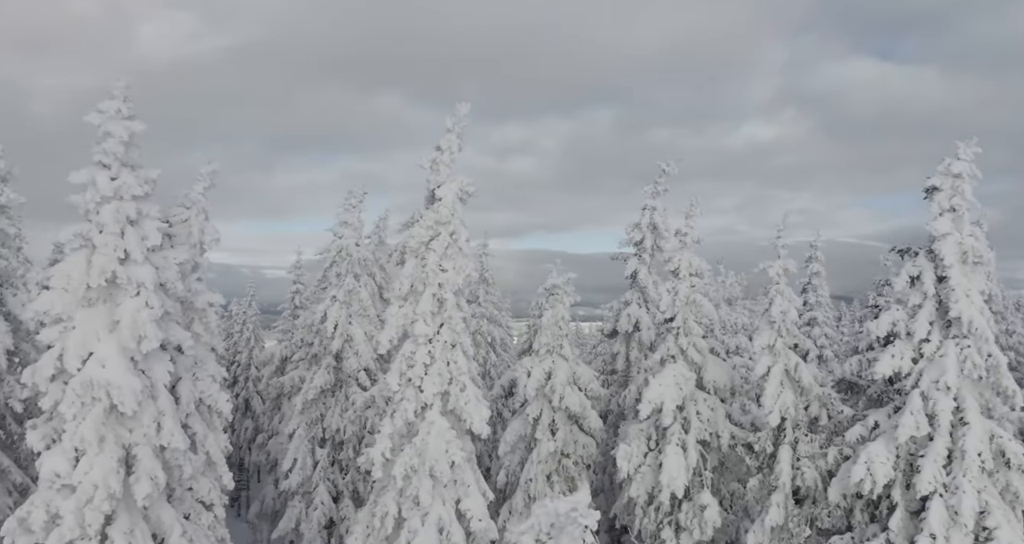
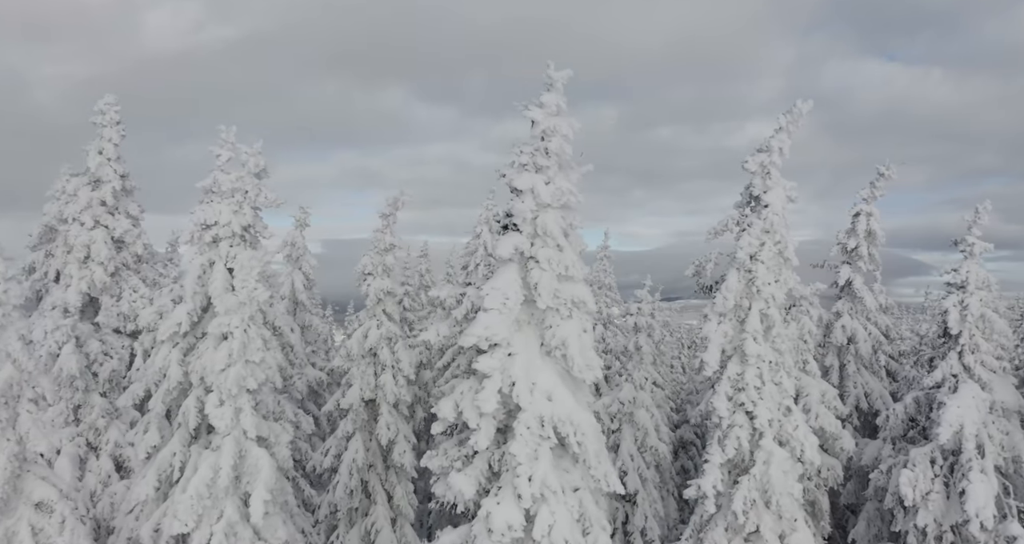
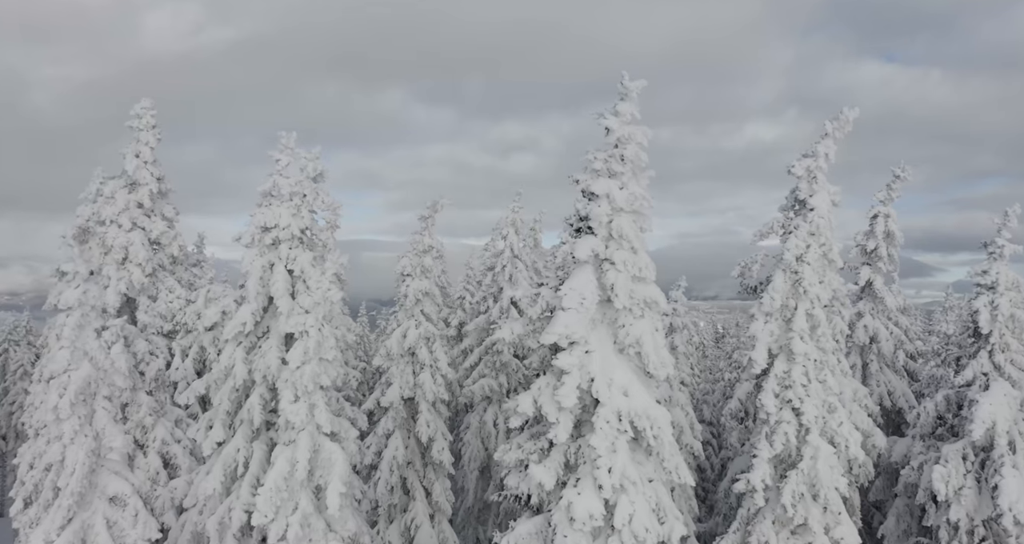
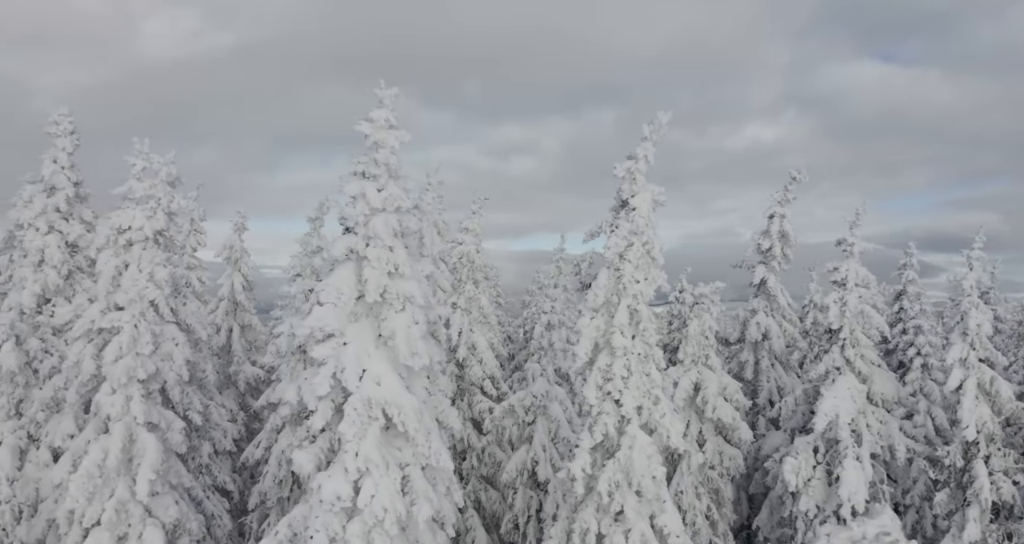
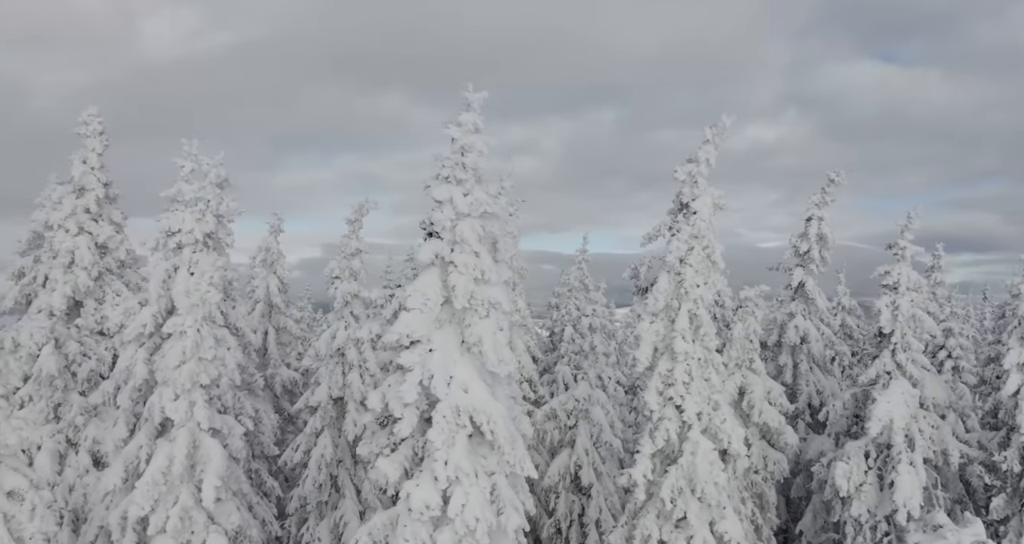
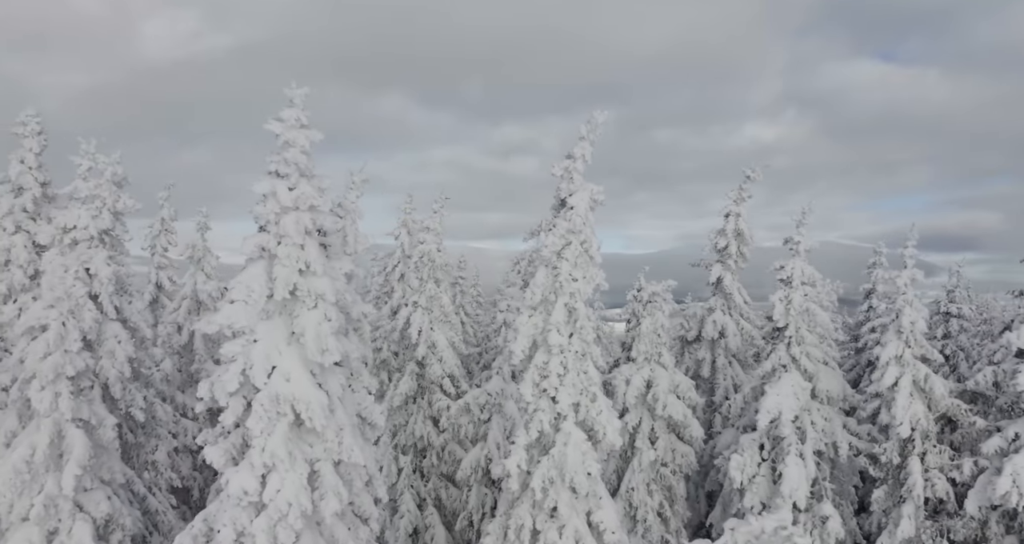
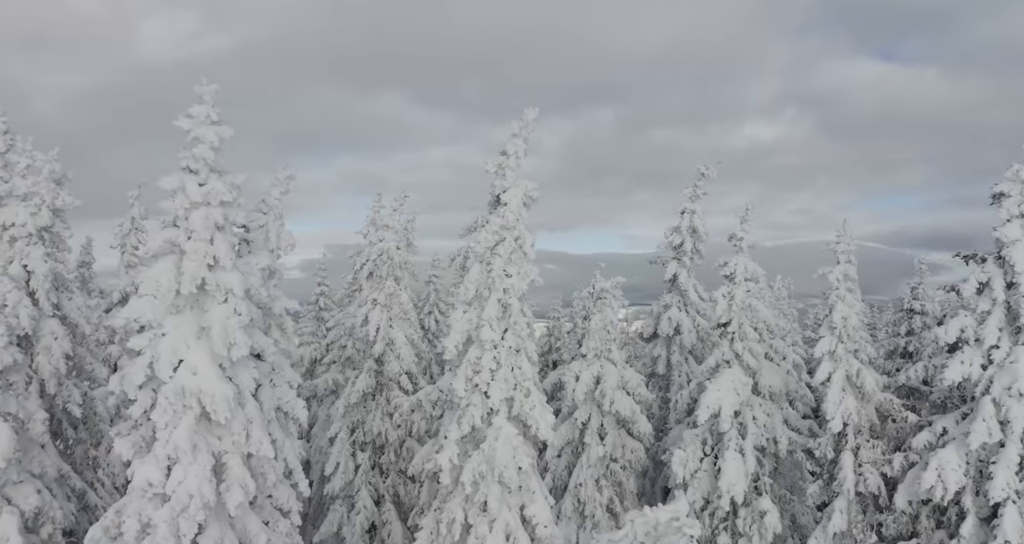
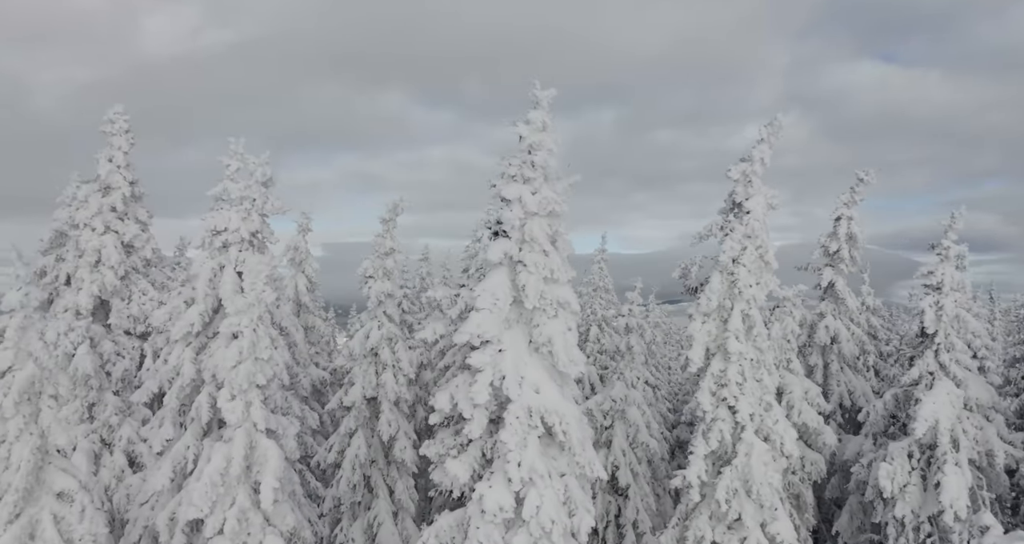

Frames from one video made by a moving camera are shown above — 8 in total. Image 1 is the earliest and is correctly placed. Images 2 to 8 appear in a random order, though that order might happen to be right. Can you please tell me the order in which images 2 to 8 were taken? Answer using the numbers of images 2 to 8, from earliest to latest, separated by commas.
7, 6, 4, 5, 8, 3, 2
